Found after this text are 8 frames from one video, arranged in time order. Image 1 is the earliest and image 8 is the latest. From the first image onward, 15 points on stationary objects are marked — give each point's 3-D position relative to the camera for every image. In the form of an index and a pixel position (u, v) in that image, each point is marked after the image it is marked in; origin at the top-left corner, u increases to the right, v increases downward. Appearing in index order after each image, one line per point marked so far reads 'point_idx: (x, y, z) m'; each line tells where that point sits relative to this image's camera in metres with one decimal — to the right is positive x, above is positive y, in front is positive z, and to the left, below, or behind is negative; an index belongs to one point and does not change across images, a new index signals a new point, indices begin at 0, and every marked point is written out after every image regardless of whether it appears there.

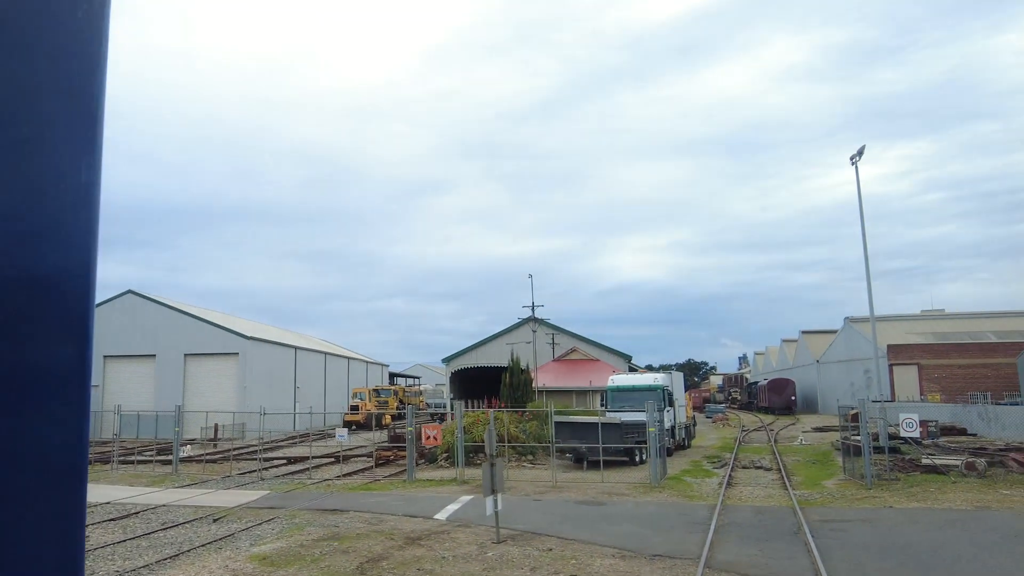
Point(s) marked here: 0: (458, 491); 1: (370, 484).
0: (-1.3, -4.7, +17.3) m
1: (-3.6, -5.0, +19.1) m
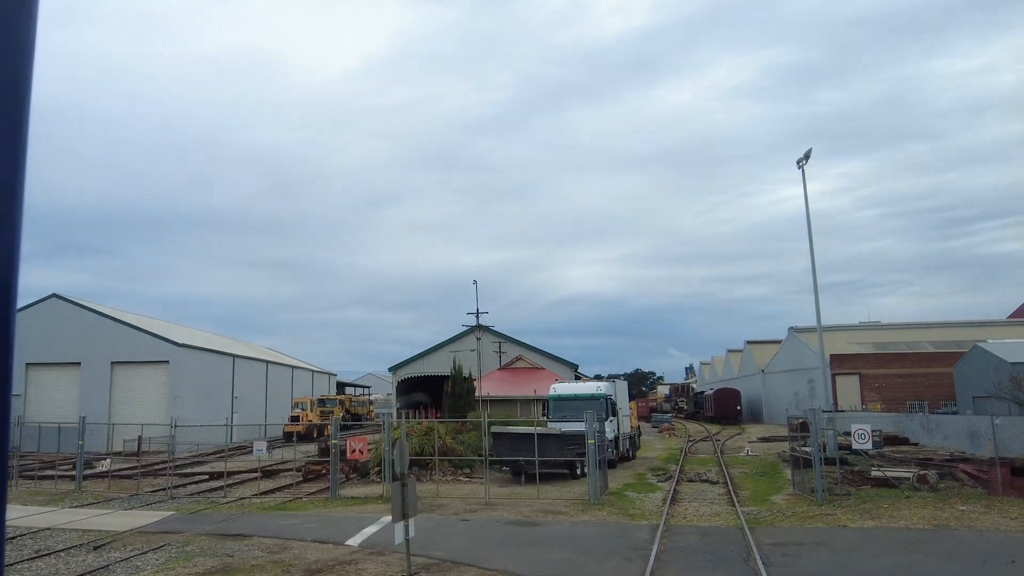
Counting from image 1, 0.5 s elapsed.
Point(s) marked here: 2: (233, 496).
0: (-2.8, -4.7, +15.9) m
1: (-5.3, -5.0, +17.4) m
2: (-7.3, -5.4, +19.5) m
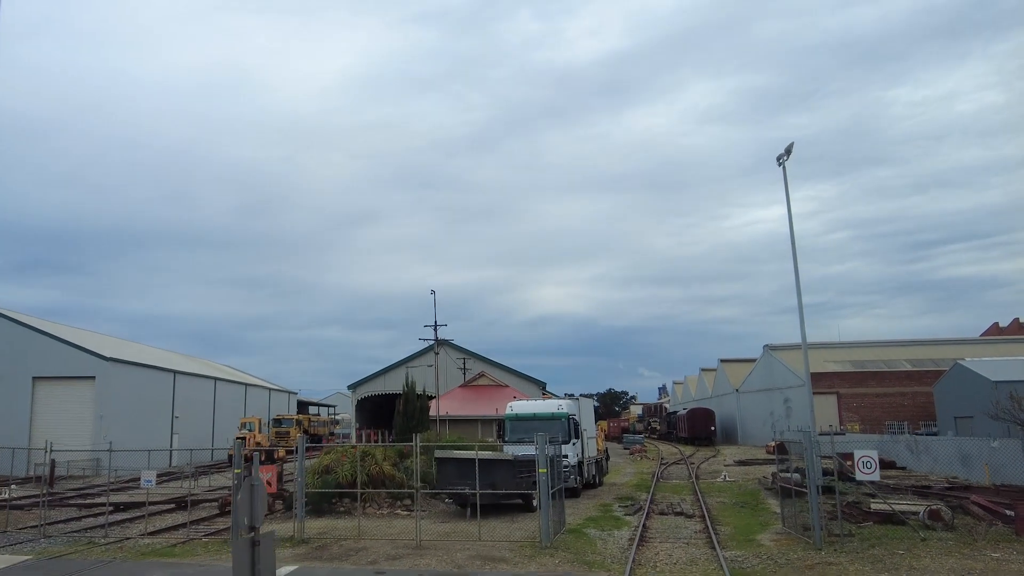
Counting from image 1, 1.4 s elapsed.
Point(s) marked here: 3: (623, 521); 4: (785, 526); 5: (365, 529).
0: (-3.9, -4.6, +12.9) m
1: (-6.5, -5.0, +14.4) m
2: (-8.6, -5.4, +16.3) m
3: (+2.7, -5.5, +17.8) m
4: (+5.7, -4.9, +15.5) m
5: (-3.2, -5.2, +16.1) m
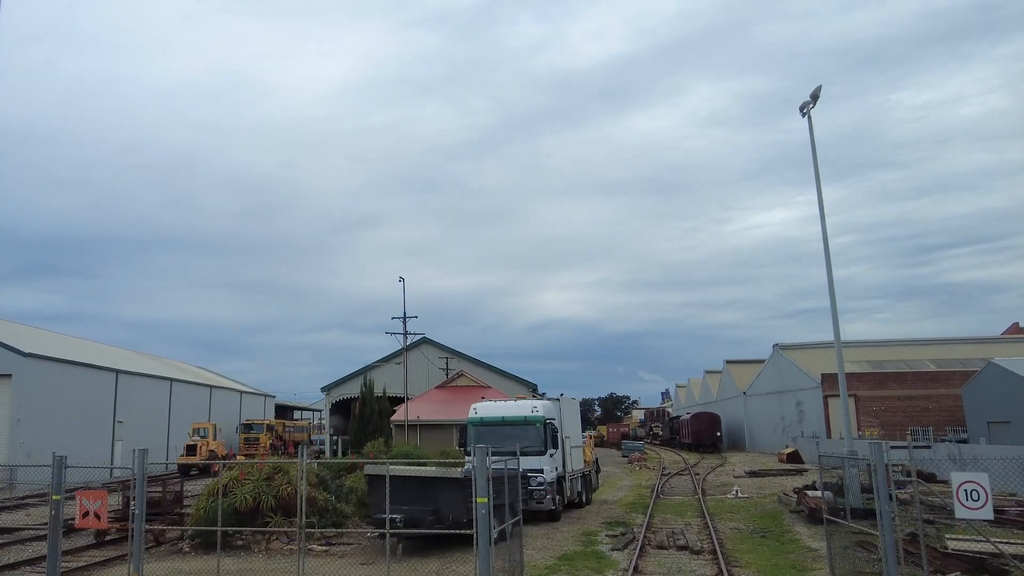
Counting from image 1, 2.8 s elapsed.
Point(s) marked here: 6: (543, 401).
0: (-4.9, -3.9, +8.4) m
1: (-7.4, -4.3, +9.9) m
2: (-9.5, -4.7, +11.8) m
3: (+1.7, -4.8, +13.3) m
4: (+4.7, -4.2, +11.0) m
5: (-4.1, -4.5, +11.7) m
6: (+0.8, -2.8, +18.4) m
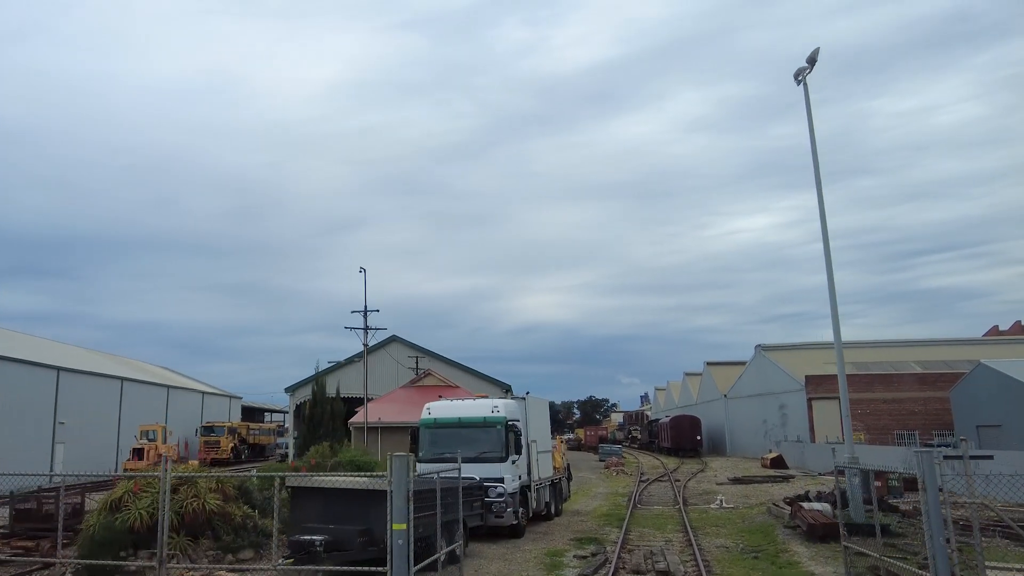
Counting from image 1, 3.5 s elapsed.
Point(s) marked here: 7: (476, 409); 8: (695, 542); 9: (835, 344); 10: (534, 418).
0: (-5.6, -3.5, +6.0) m
1: (-8.1, -3.8, +7.5) m
2: (-10.3, -4.2, +9.3) m
3: (+0.9, -4.5, +11.1) m
4: (+4.0, -3.9, +8.8) m
5: (-4.8, -4.1, +9.3) m
6: (-0.1, -2.4, +16.1) m
7: (-0.8, -2.6, +16.1) m
8: (+3.8, -5.3, +15.5) m
9: (+7.1, -1.2, +16.4) m
10: (+0.6, -3.3, +18.7) m
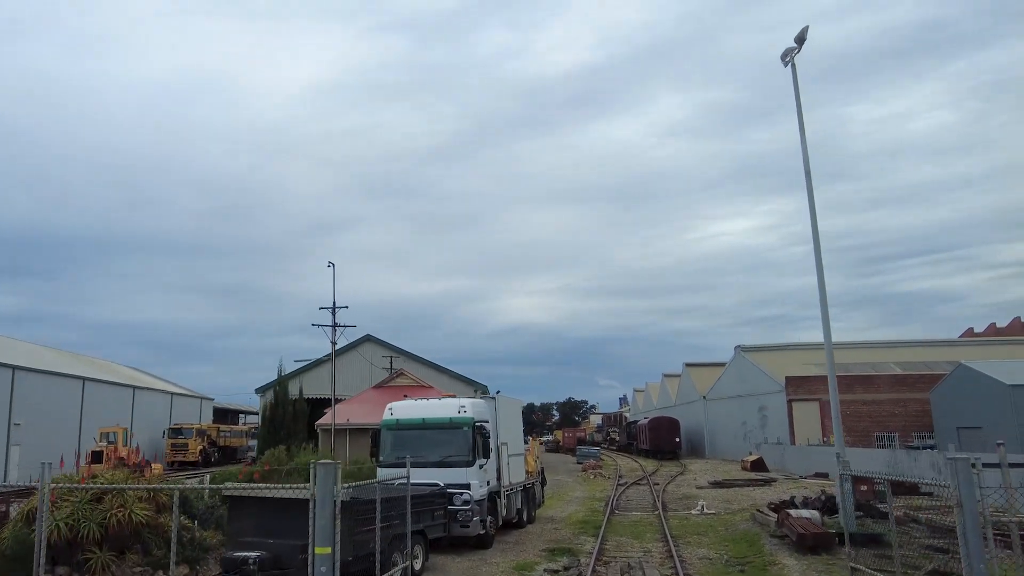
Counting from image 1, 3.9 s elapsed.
0: (-5.9, -3.3, +4.7) m
1: (-8.5, -3.6, +6.1) m
2: (-10.8, -4.0, +7.9) m
3: (+0.4, -4.3, +10.0) m
4: (+3.5, -3.7, +7.8) m
5: (-5.3, -3.8, +8.0) m
6: (-0.8, -2.3, +15.0) m
7: (-1.4, -2.4, +14.9) m
8: (+3.2, -5.1, +14.5) m
9: (+6.4, -1.1, +15.4) m
10: (-0.1, -3.1, +17.6) m
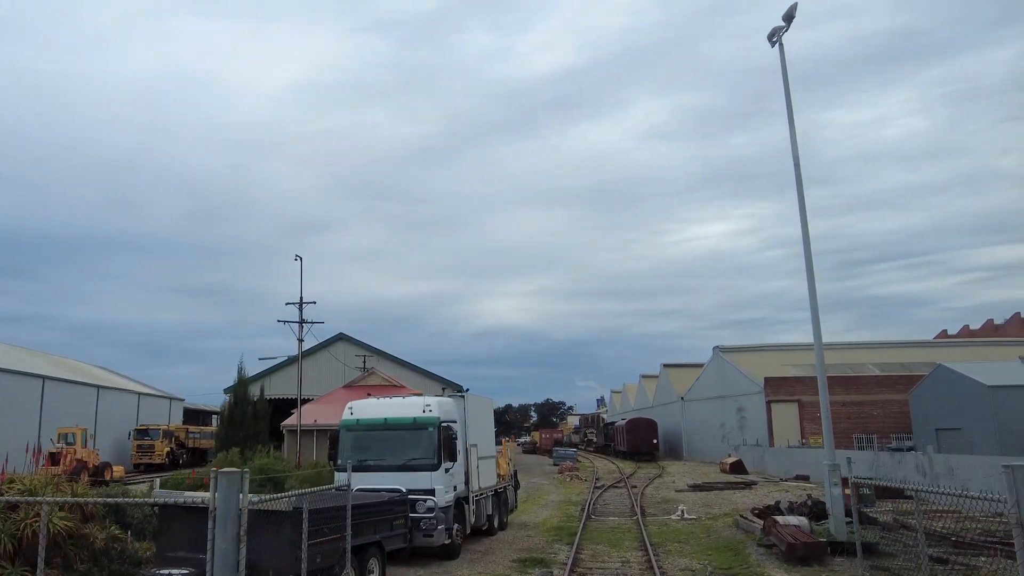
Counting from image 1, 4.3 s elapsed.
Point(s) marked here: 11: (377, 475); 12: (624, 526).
0: (-6.2, -3.0, +3.5) m
1: (-8.8, -3.3, +4.8) m
2: (-11.1, -3.7, +6.6) m
3: (0.0, -4.1, +8.9) m
4: (+3.2, -3.5, +6.9) m
5: (-5.7, -3.6, +6.8) m
6: (-1.3, -2.1, +13.9) m
7: (-2.0, -2.2, +13.9) m
8: (+2.6, -5.0, +13.5) m
9: (+5.9, -1.0, +14.6) m
10: (-0.8, -2.9, +16.5) m
11: (-2.4, -3.3, +13.3) m
12: (+2.9, -6.0, +18.9) m
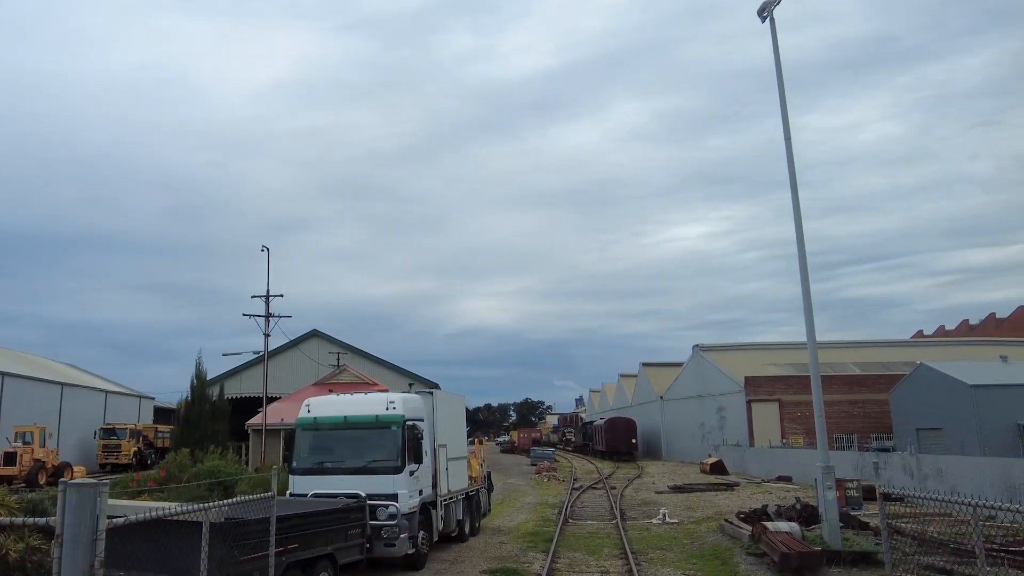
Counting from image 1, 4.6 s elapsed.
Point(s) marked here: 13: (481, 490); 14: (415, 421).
0: (-6.4, -2.8, +2.3) m
1: (-9.1, -3.0, +3.5) m
2: (-11.4, -3.4, +5.2) m
3: (-0.4, -3.9, +7.9) m
4: (+2.9, -3.3, +5.9) m
5: (-6.0, -3.4, +5.6) m
6: (-1.8, -1.8, +12.8) m
7: (-2.4, -2.0, +12.7) m
8: (+2.1, -4.8, +12.5) m
9: (+5.4, -0.8, +13.7) m
10: (-1.3, -2.7, +15.4) m
11: (-2.9, -3.1, +12.2) m
12: (+2.2, -5.8, +17.9) m
13: (-0.8, -4.7, +17.6) m
14: (-1.6, -2.3, +13.0) m
